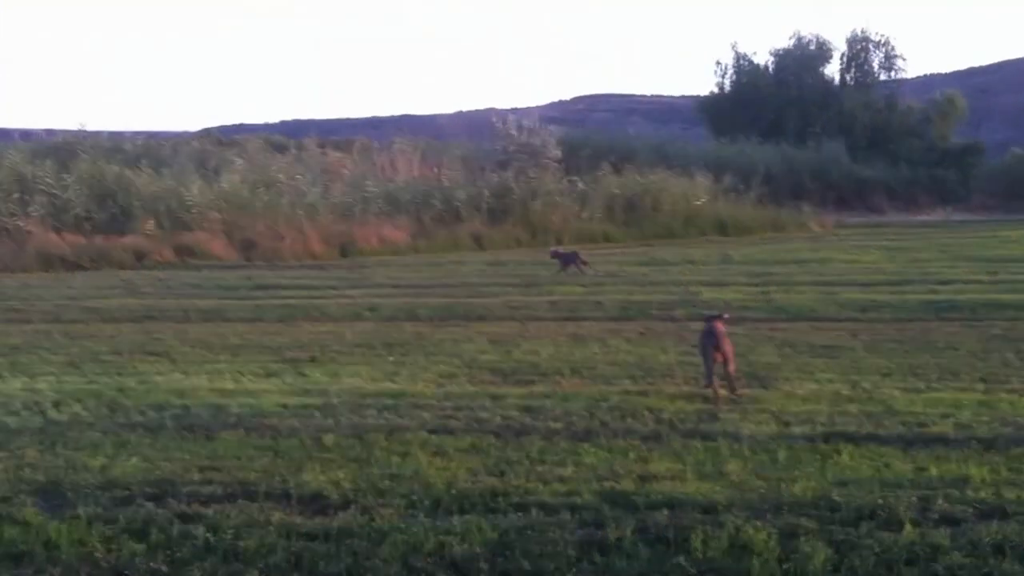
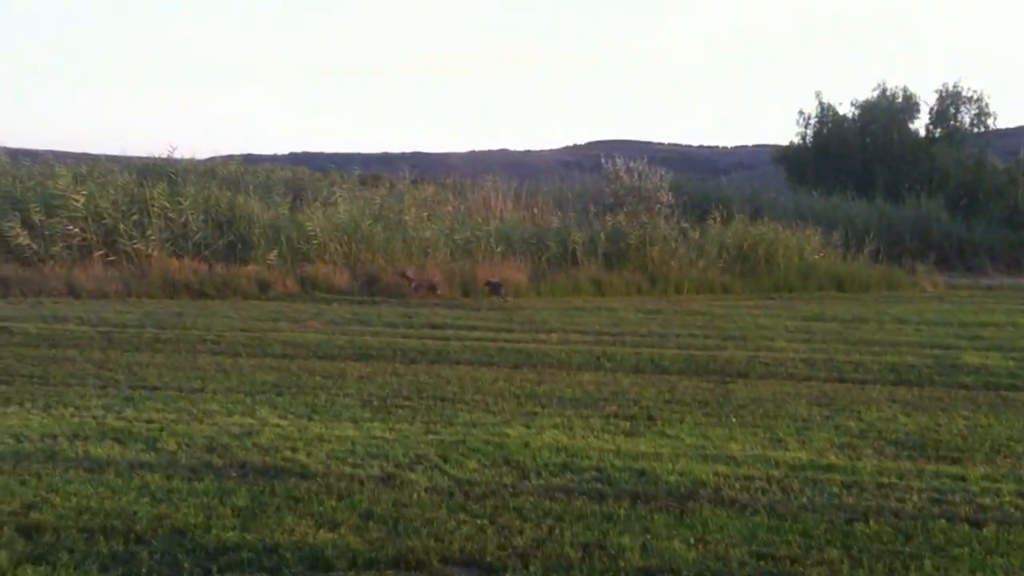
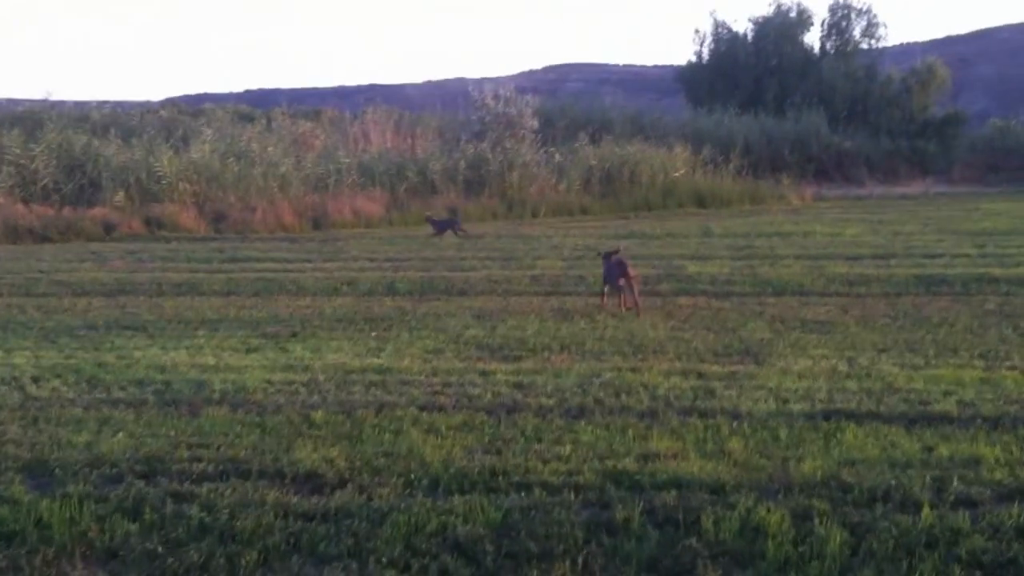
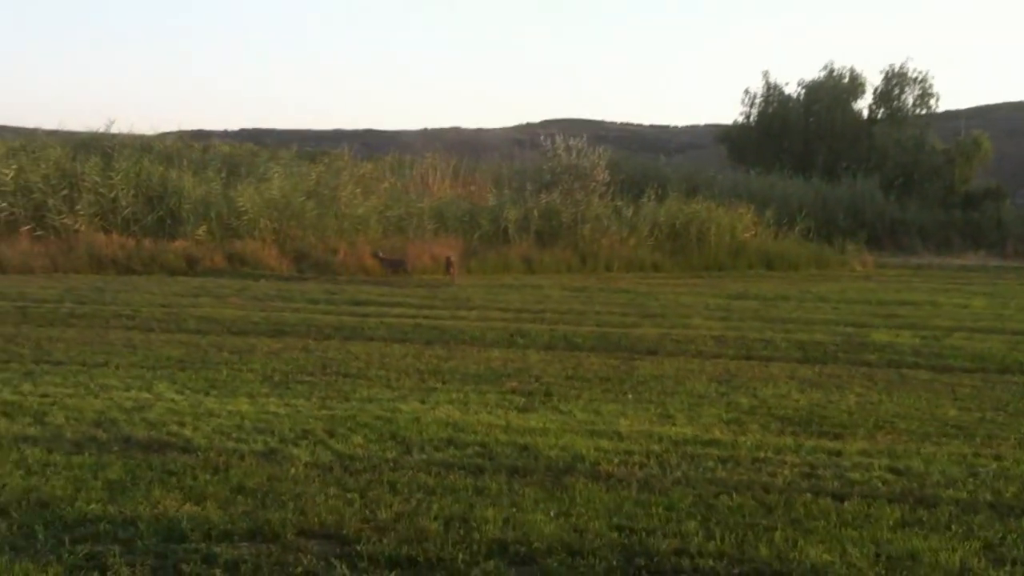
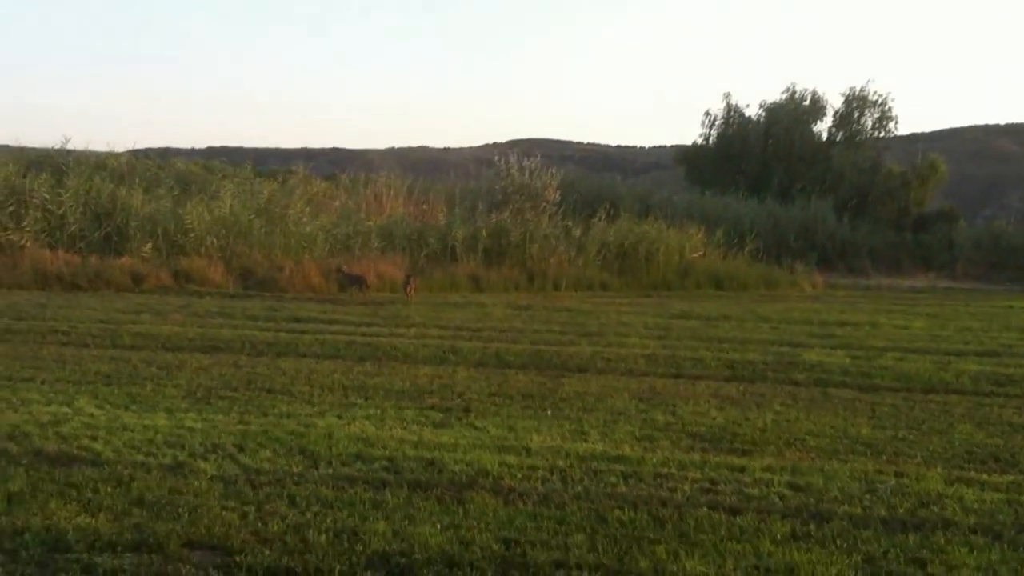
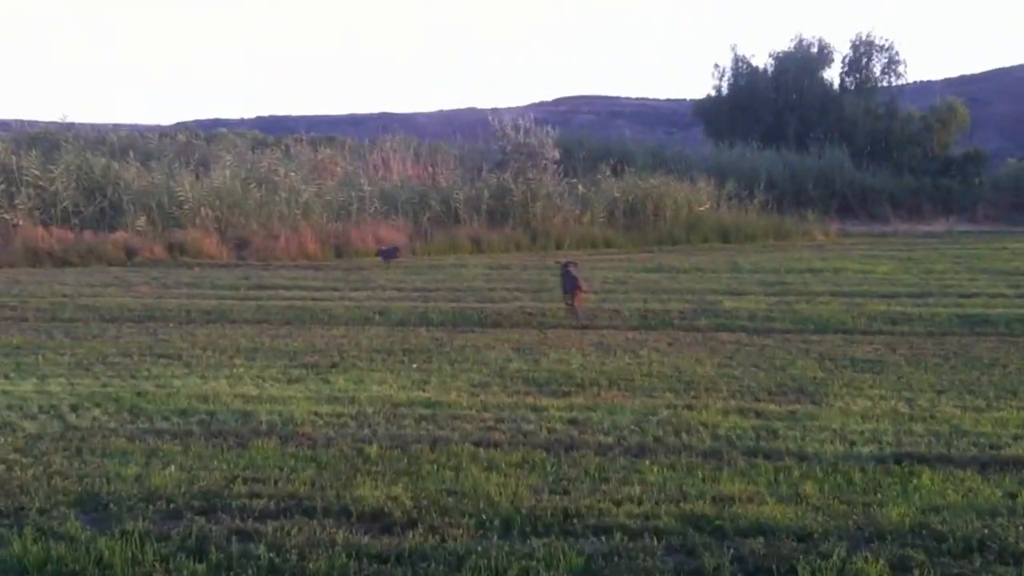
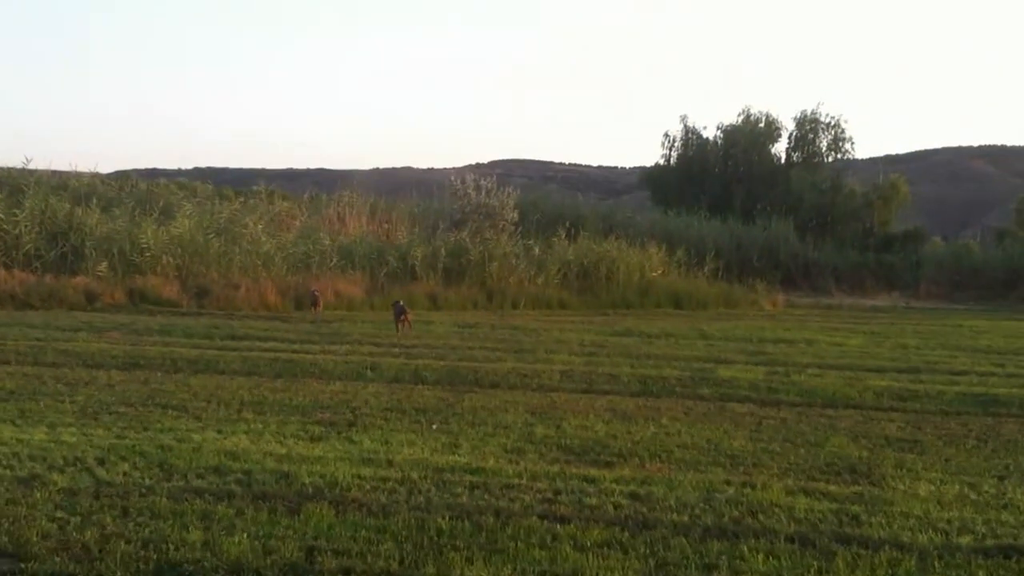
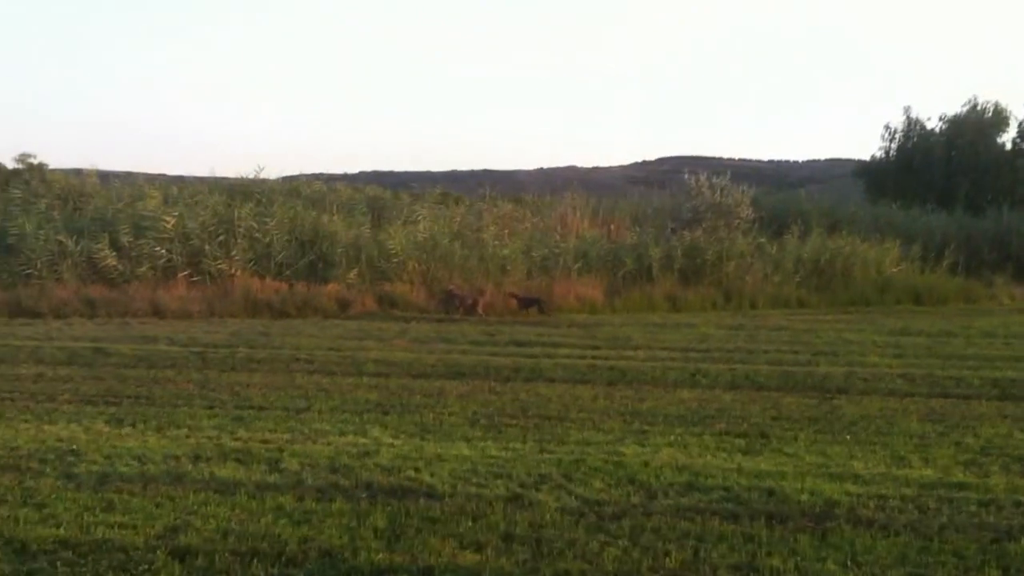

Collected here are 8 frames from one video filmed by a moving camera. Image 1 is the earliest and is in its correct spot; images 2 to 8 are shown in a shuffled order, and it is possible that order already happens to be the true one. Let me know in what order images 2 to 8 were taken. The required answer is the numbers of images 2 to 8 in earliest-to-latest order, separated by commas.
3, 6, 7, 5, 4, 2, 8
